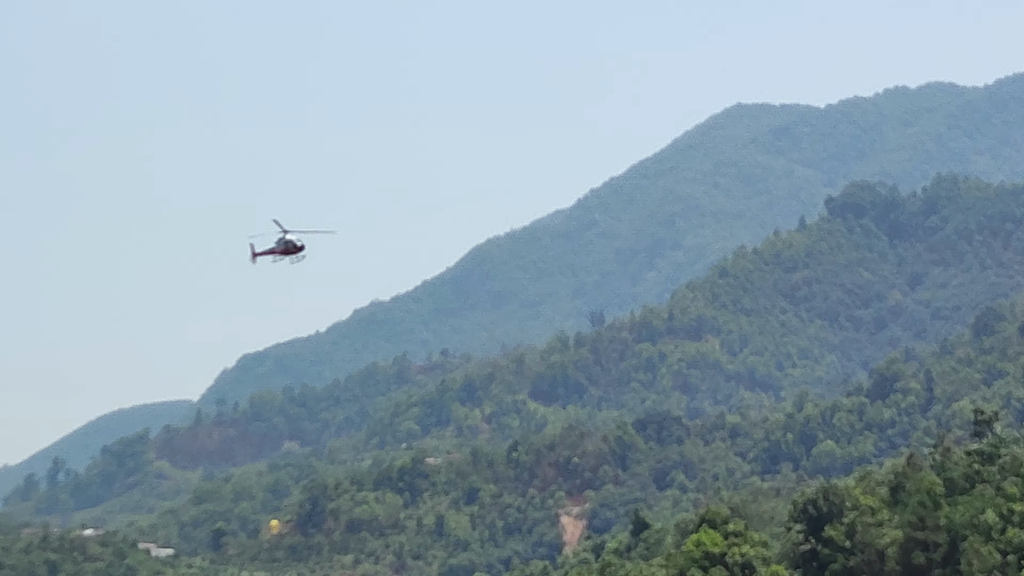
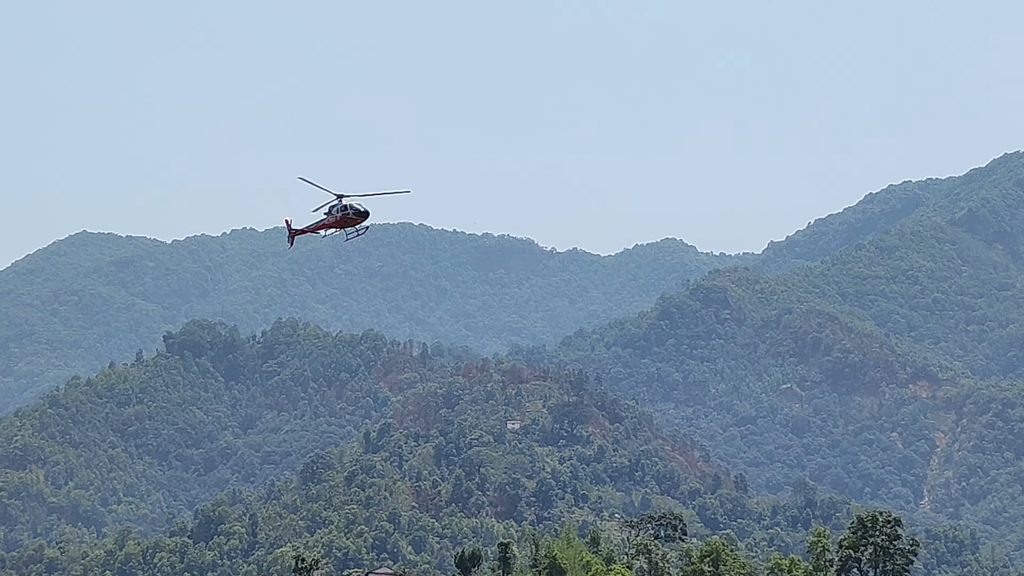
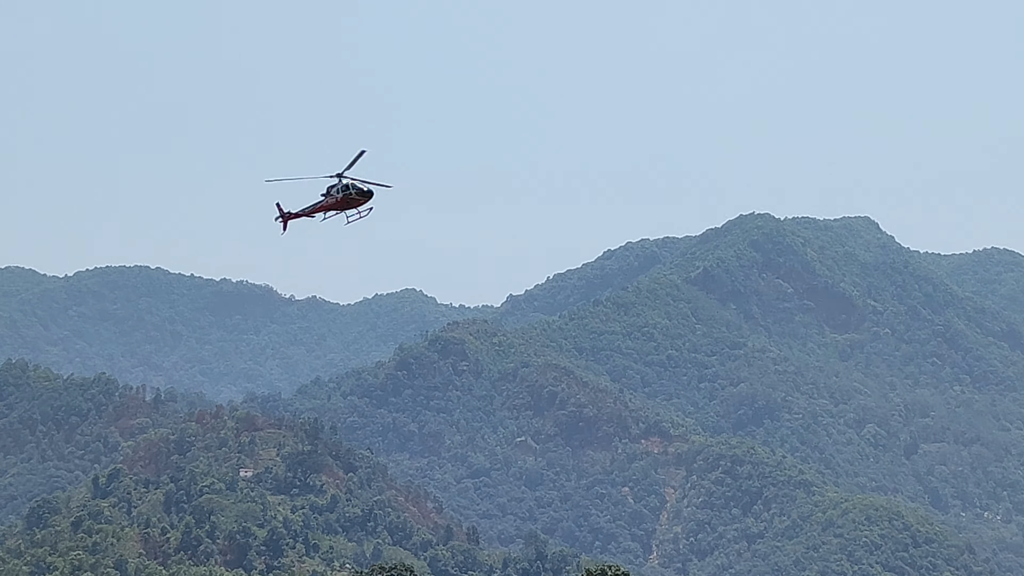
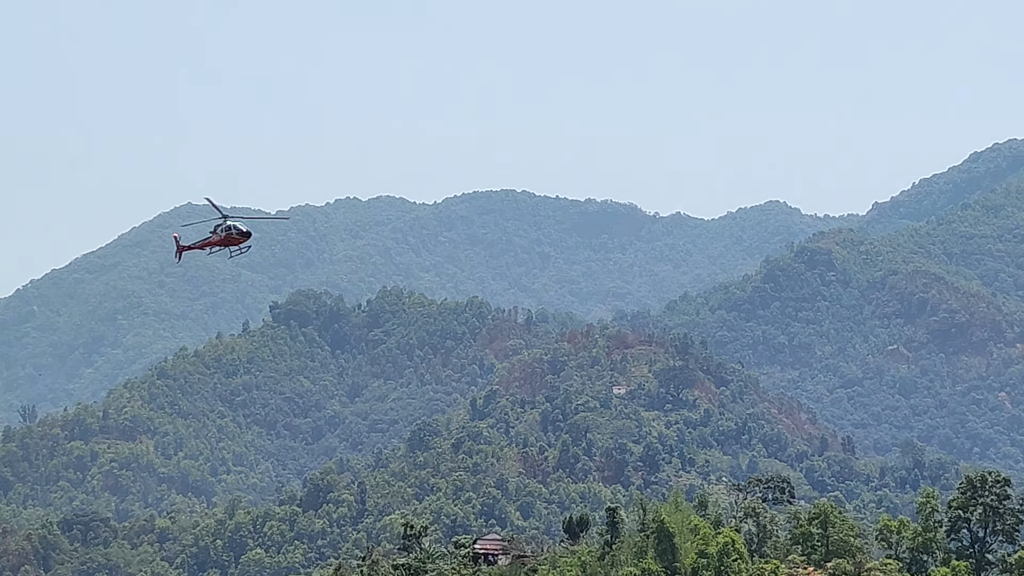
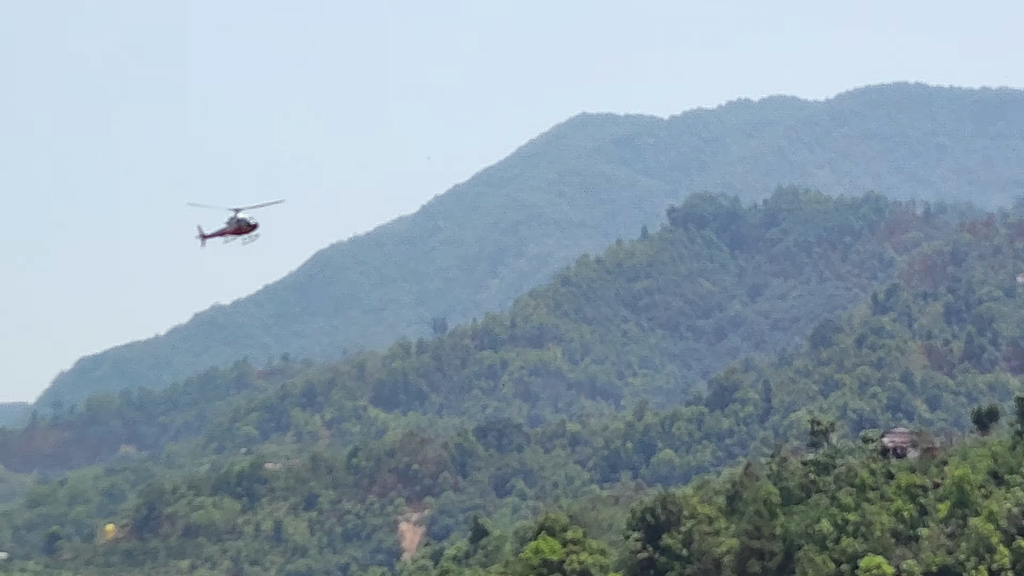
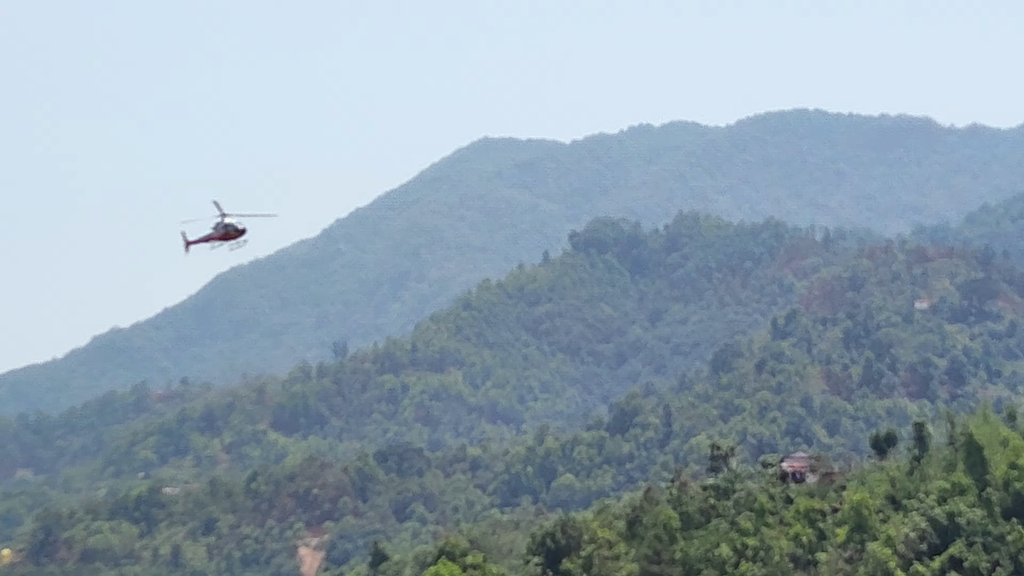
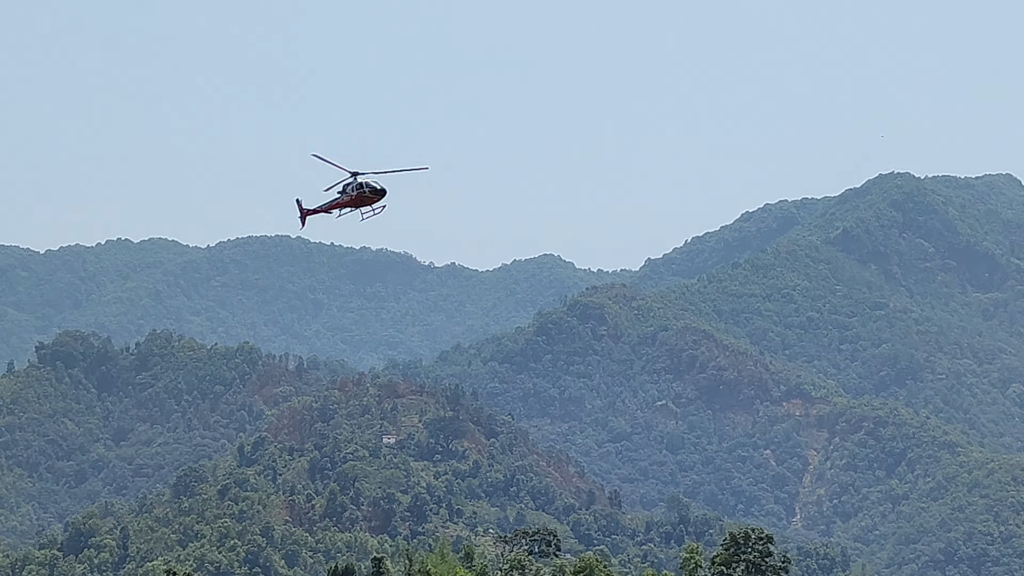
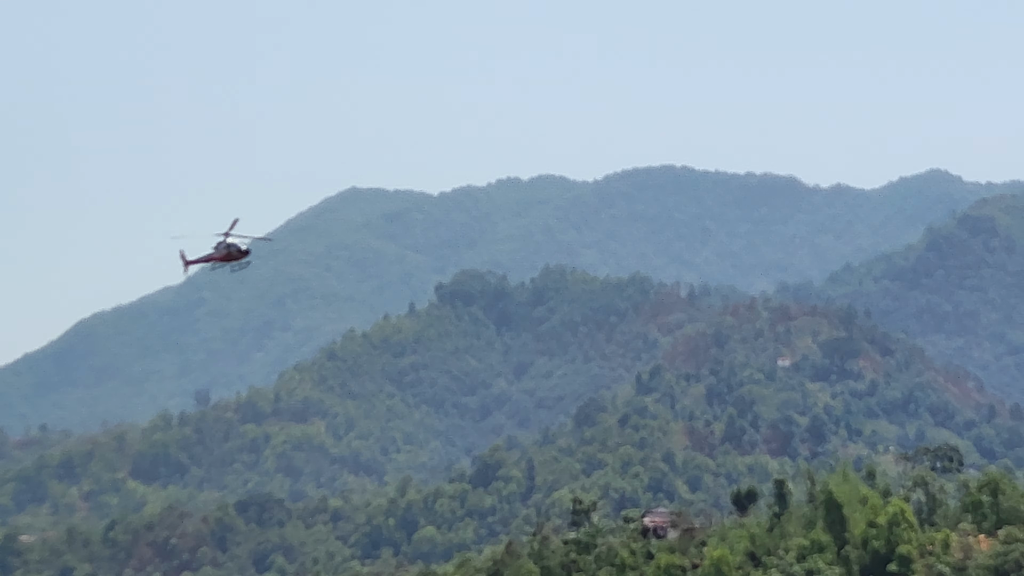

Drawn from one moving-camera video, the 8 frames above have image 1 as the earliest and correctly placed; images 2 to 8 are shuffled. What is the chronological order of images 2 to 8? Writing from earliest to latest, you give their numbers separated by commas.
5, 6, 8, 4, 2, 7, 3
